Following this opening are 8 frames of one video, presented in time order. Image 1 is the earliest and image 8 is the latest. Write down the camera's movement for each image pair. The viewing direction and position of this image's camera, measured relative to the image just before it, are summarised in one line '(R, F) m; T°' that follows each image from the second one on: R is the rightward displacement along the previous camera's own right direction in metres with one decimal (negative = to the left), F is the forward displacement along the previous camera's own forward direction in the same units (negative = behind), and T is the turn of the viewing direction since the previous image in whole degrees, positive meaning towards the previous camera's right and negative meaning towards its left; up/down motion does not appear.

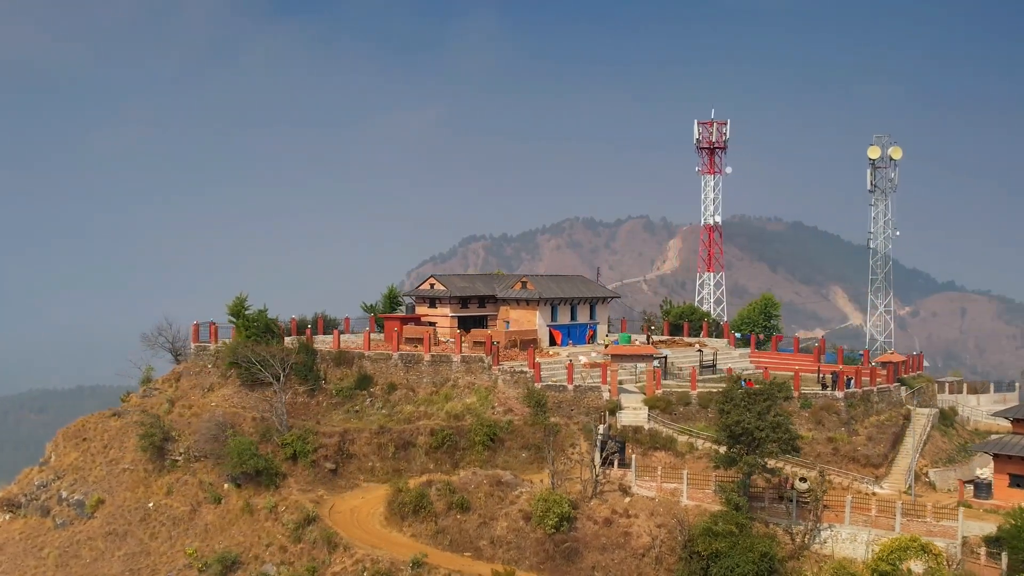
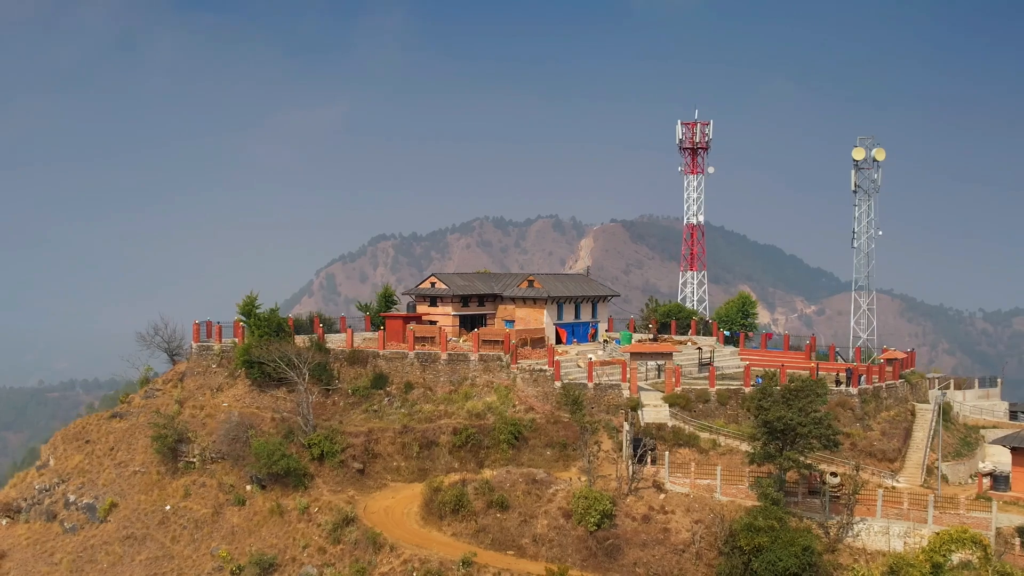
(-2.7, +0.2) m; +3°
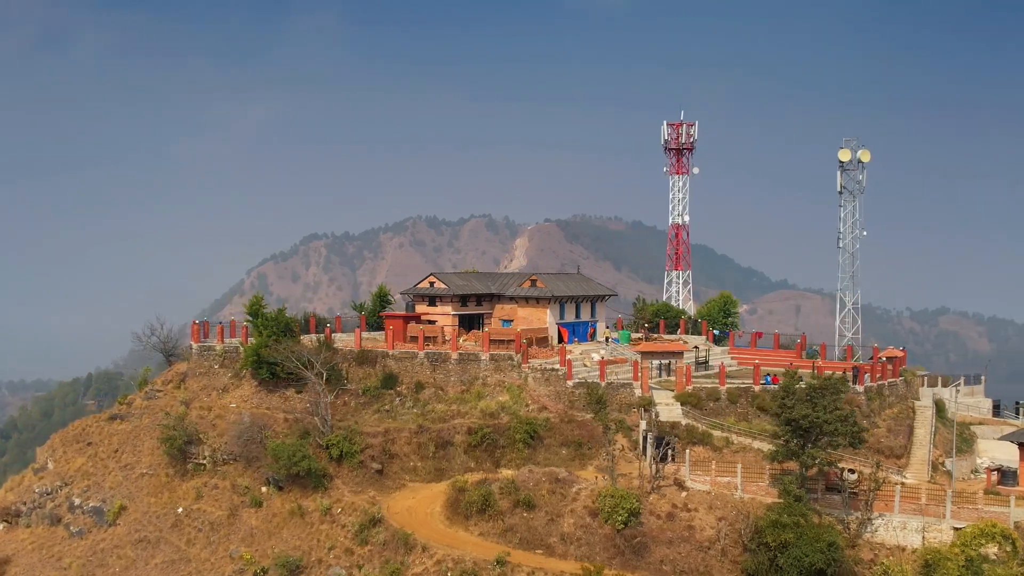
(-1.9, +0.1) m; +2°
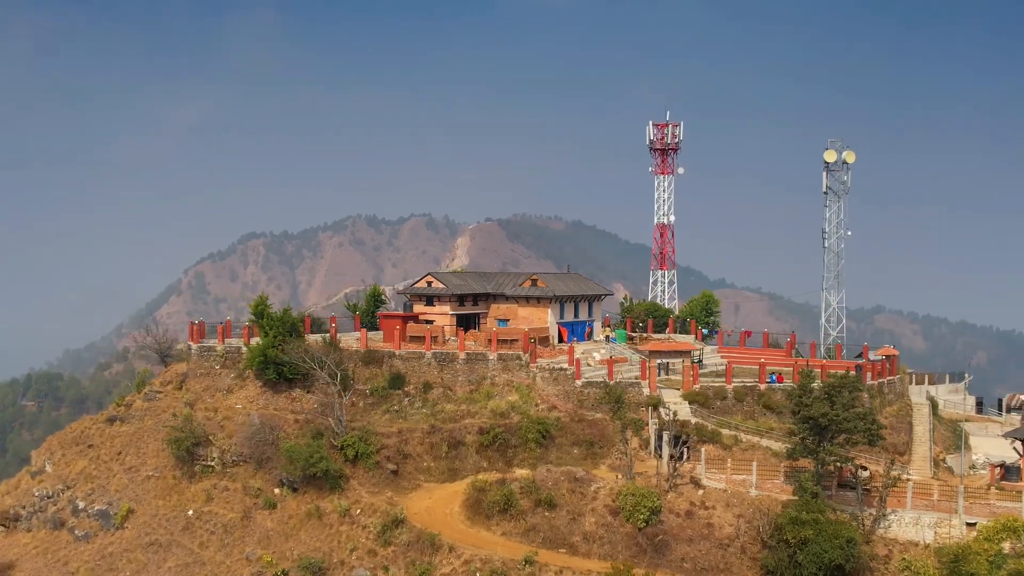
(-1.6, 0.0) m; +2°
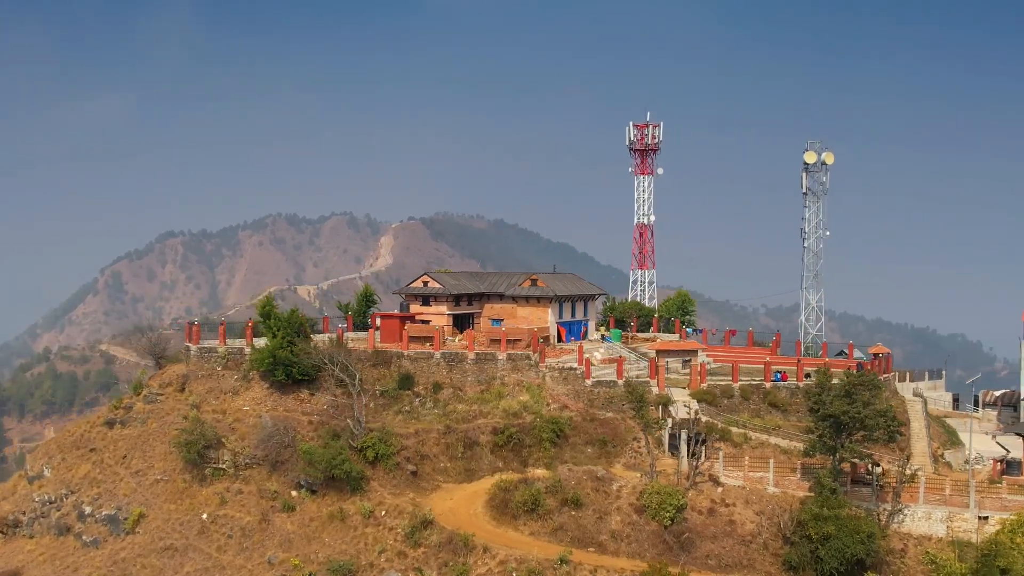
(-2.1, 0.0) m; +3°
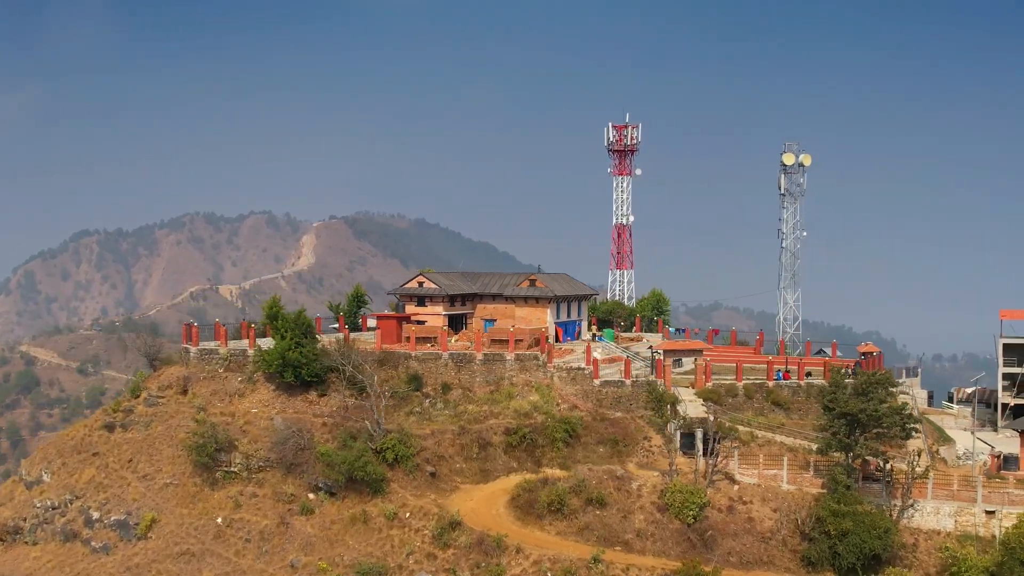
(-2.1, -0.1) m; +3°
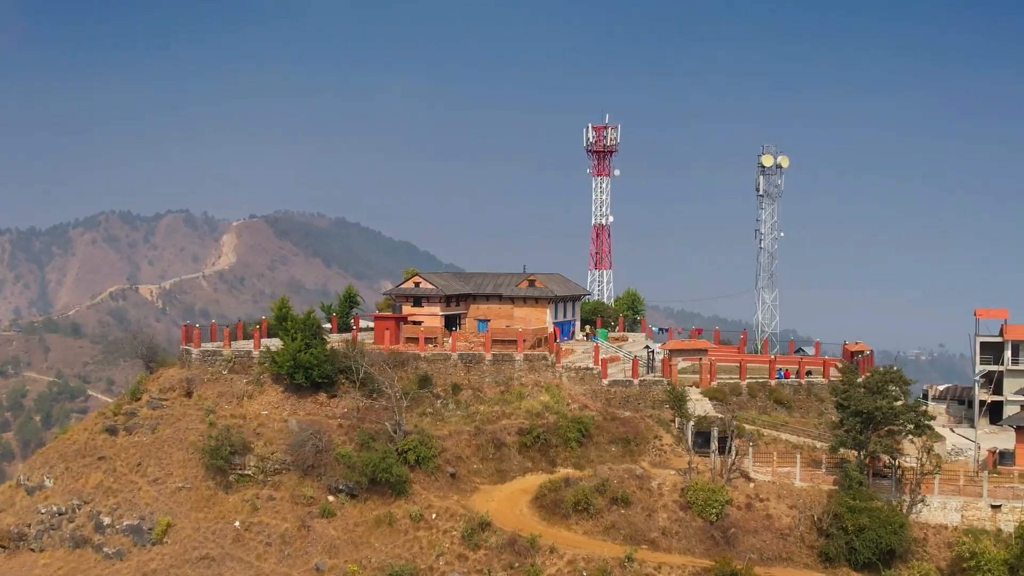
(-2.2, -0.1) m; +3°
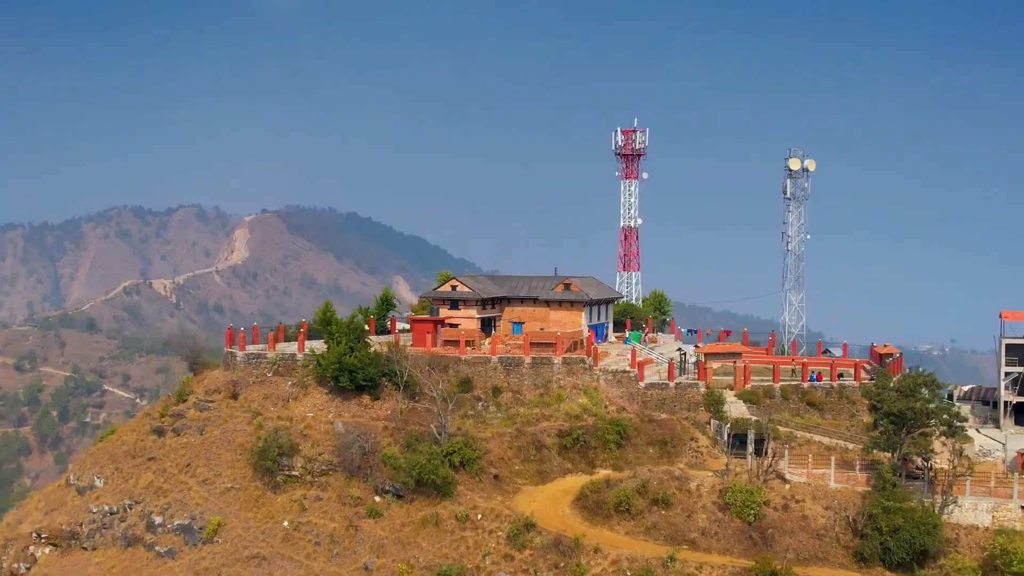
(-0.8, -0.8) m; -1°
